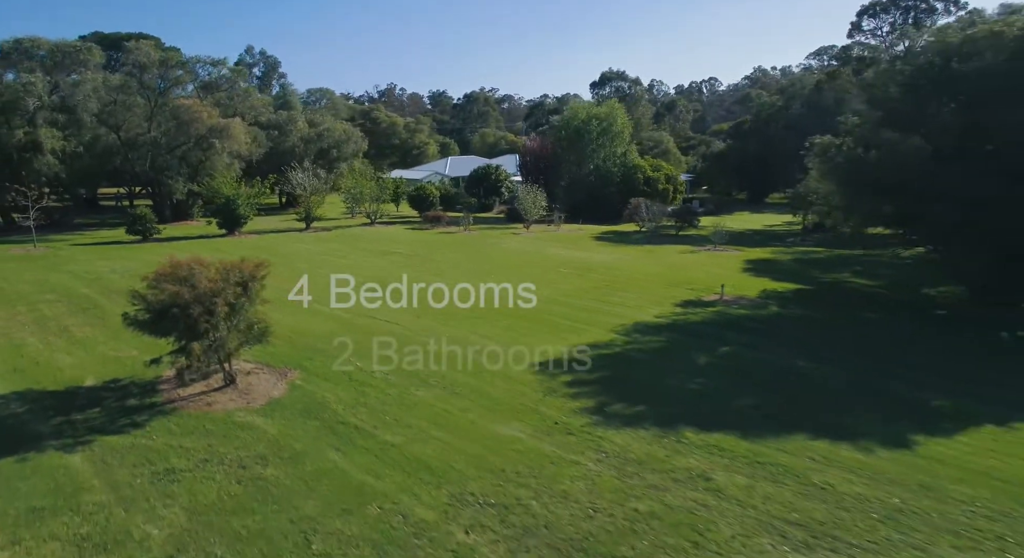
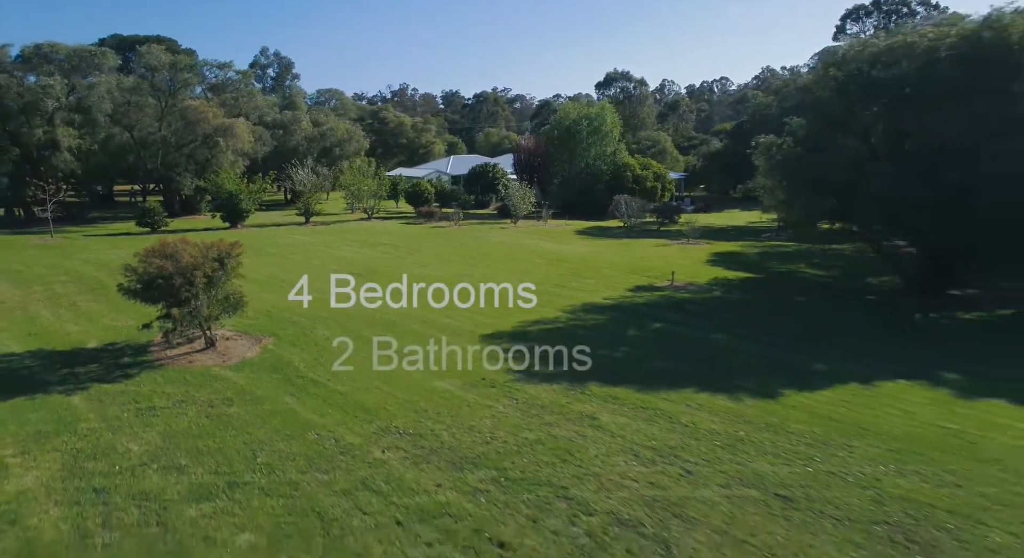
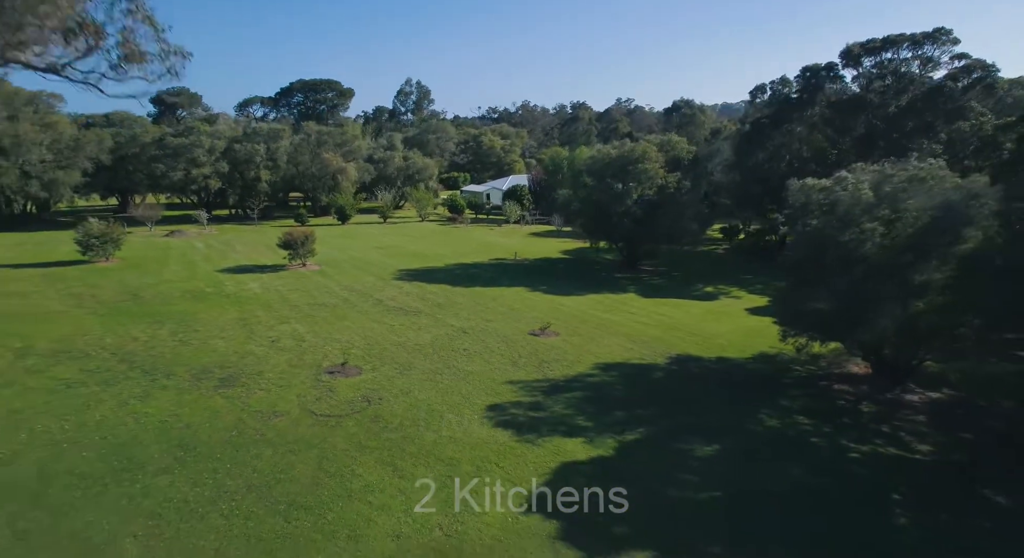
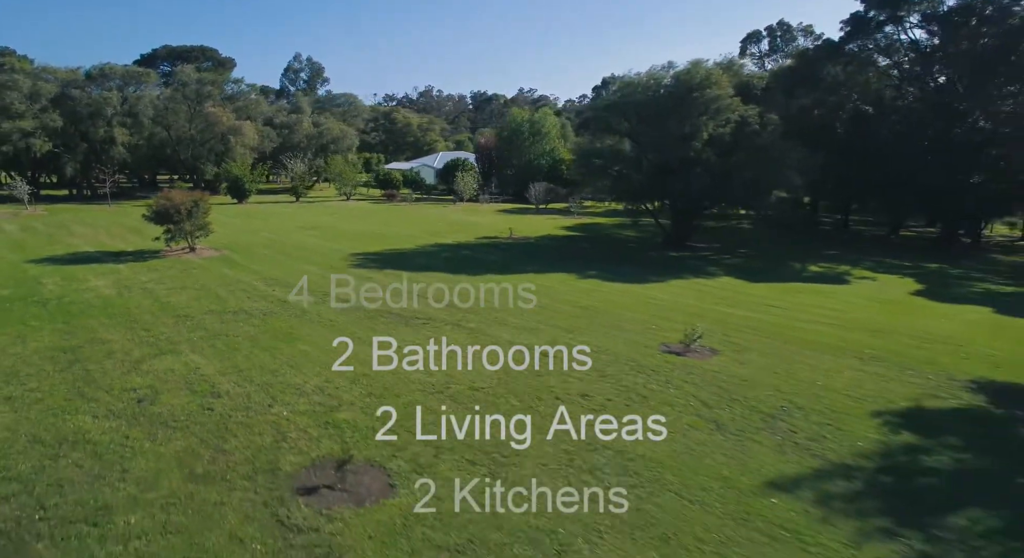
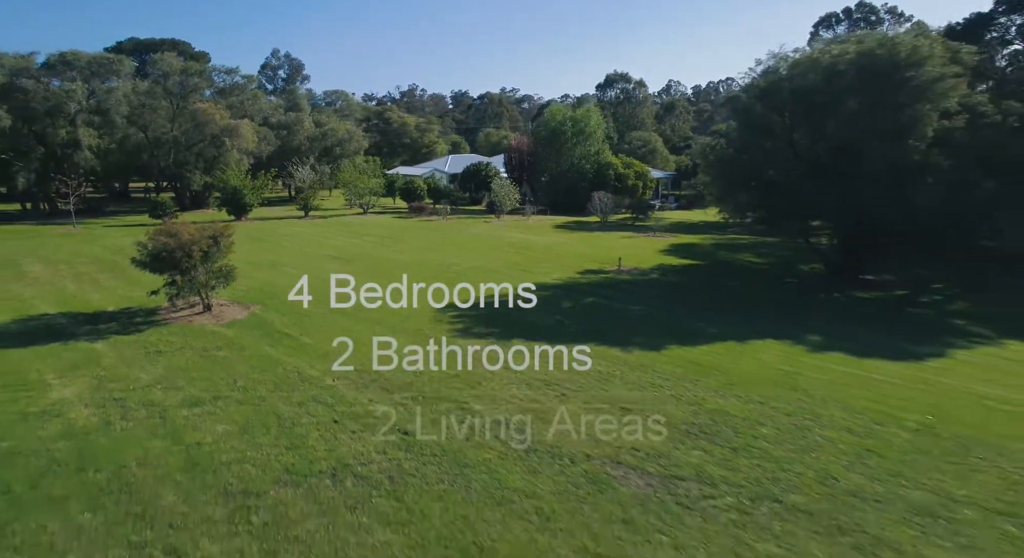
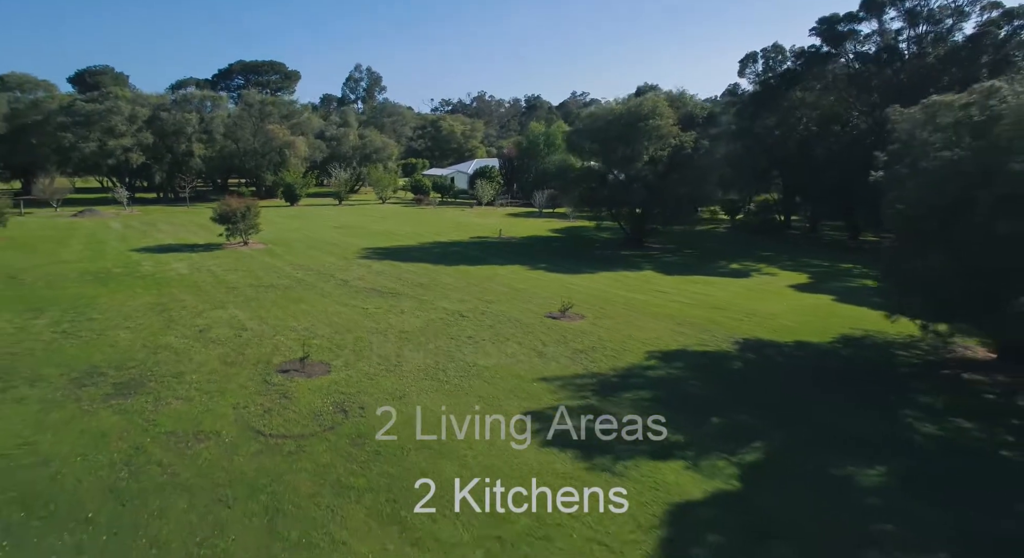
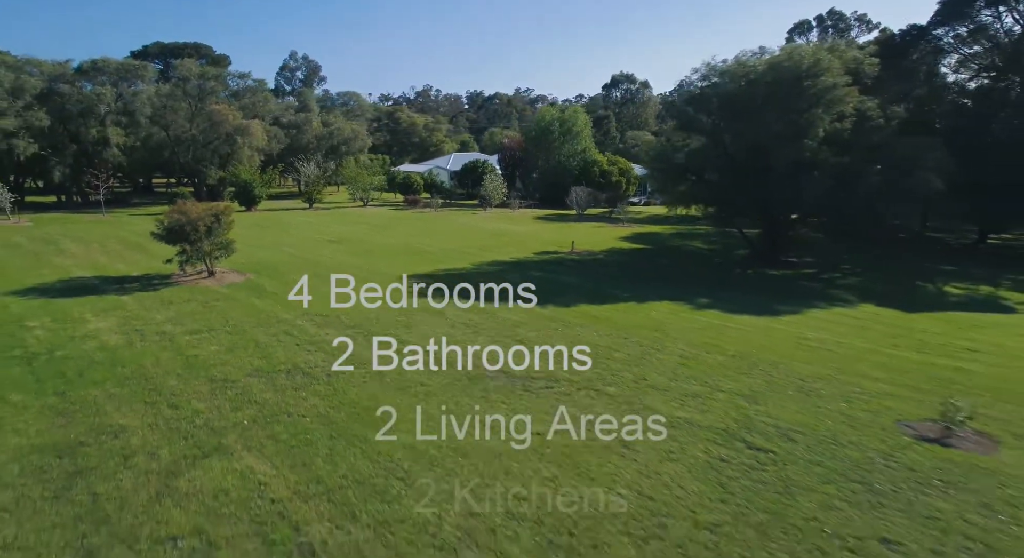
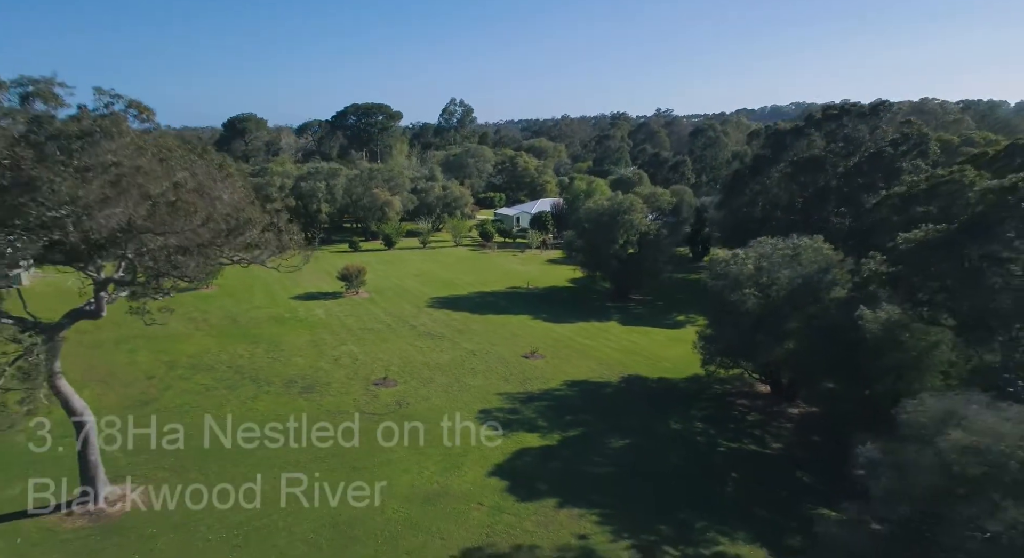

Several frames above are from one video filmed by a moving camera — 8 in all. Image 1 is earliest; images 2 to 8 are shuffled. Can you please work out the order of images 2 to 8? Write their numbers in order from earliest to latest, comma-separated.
2, 5, 7, 4, 6, 3, 8
